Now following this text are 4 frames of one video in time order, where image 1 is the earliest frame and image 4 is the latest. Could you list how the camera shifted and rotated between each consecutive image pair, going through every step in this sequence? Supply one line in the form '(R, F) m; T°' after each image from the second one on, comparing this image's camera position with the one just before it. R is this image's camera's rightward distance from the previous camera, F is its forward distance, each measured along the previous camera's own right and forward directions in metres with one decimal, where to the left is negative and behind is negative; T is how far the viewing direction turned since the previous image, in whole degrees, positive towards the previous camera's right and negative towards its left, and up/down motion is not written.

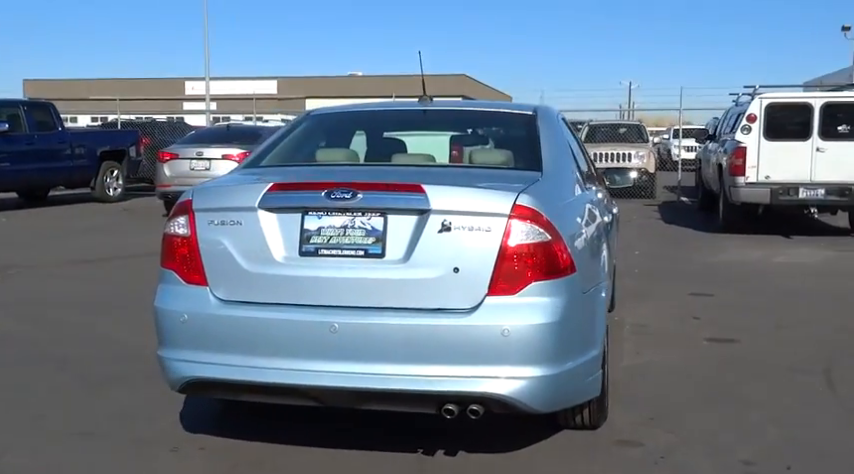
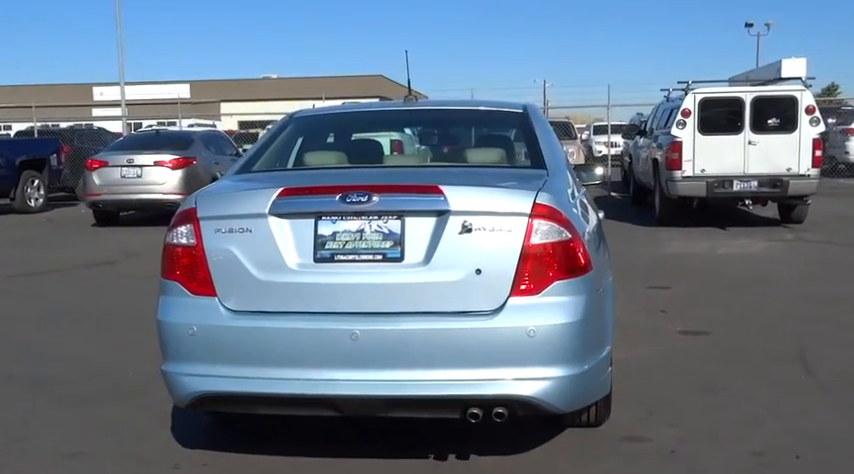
(-0.4, +0.1) m; +5°
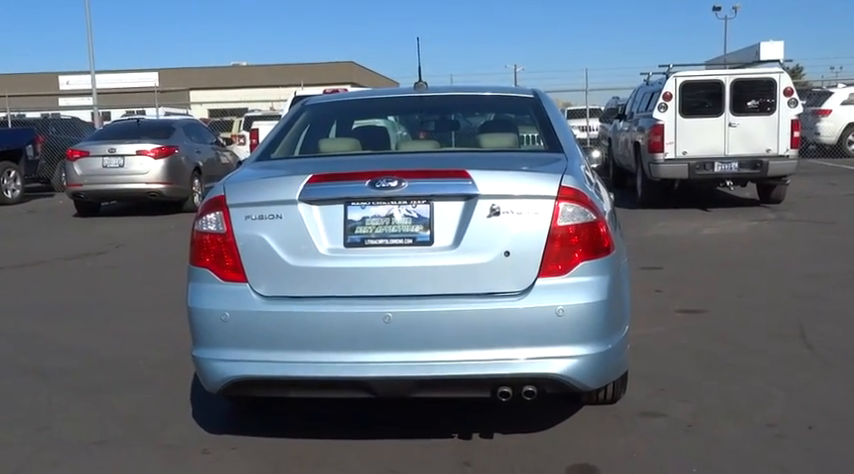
(-0.2, -0.1) m; +2°
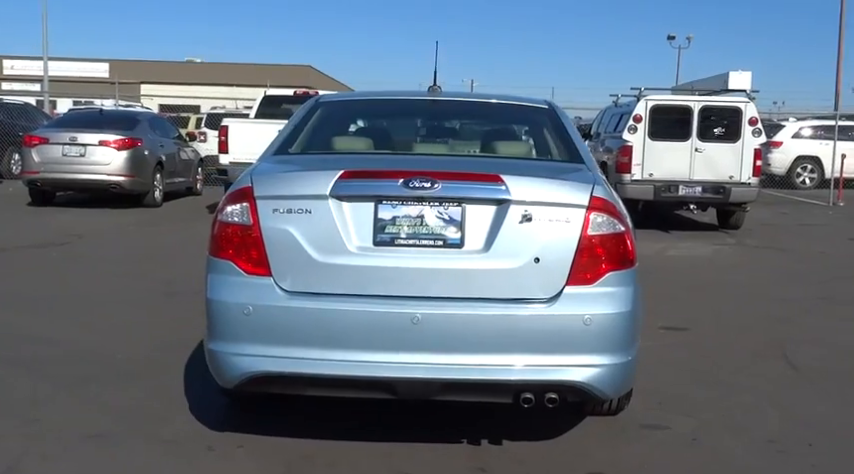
(-0.4, 0.0) m; +4°
